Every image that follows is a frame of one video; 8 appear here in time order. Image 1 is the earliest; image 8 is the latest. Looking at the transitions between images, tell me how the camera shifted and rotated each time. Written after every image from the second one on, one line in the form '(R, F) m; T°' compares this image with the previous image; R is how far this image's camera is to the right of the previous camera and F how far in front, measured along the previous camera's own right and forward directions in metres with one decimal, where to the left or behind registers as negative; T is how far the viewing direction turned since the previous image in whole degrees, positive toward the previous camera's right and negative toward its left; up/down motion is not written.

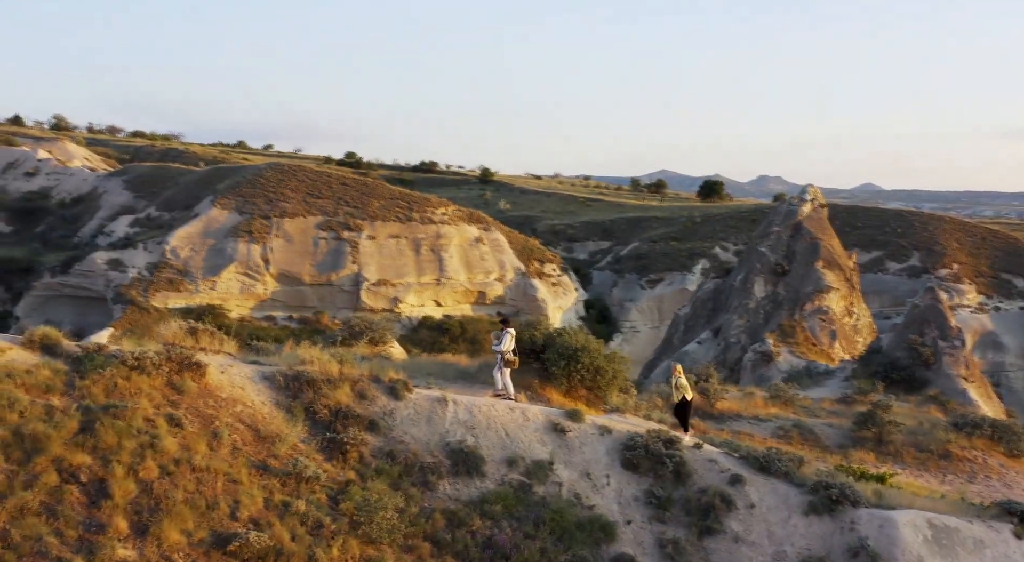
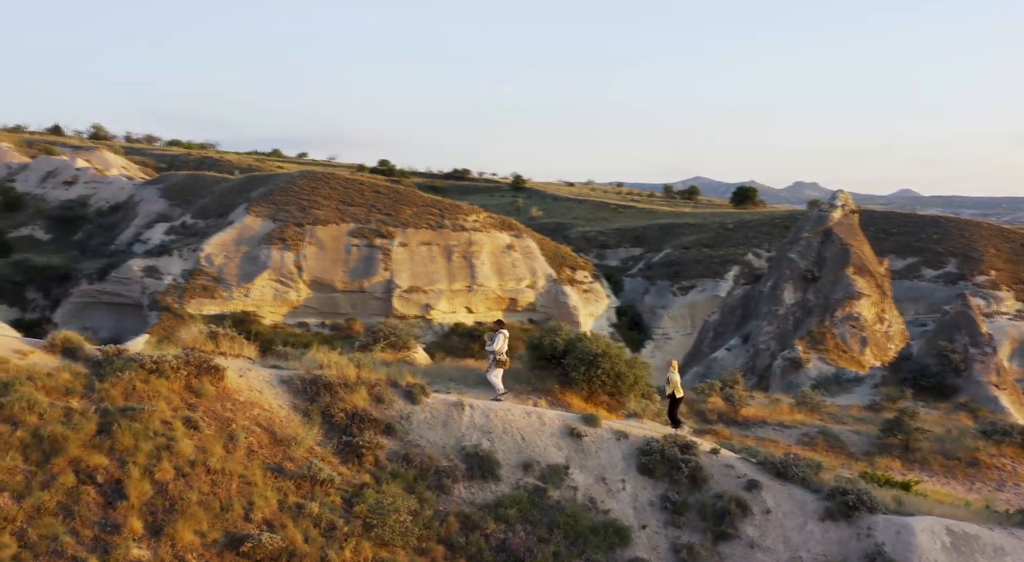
(+0.4, -0.1) m; -2°
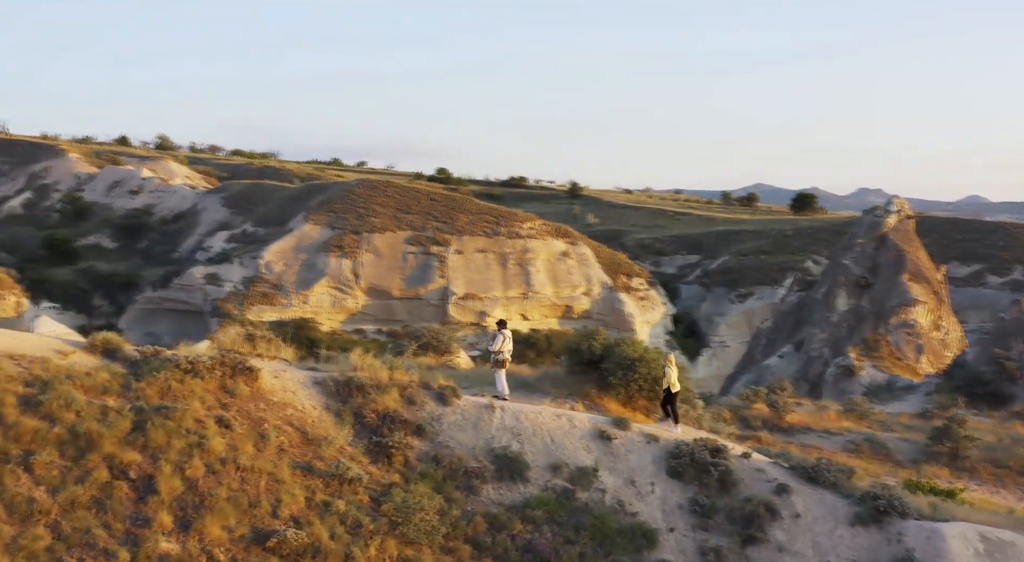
(+0.7, -0.2) m; -3°
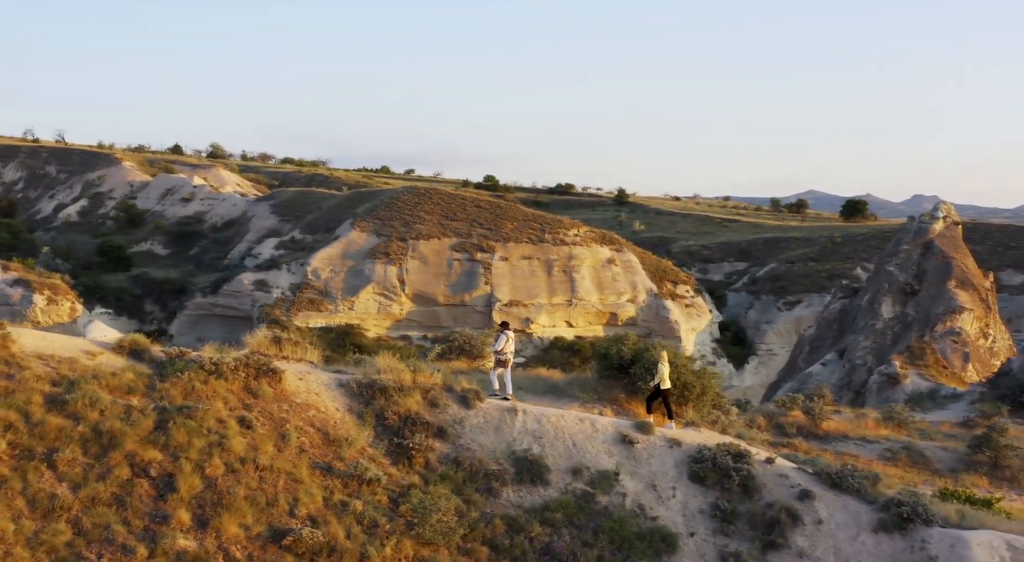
(+0.7, -0.1) m; -3°
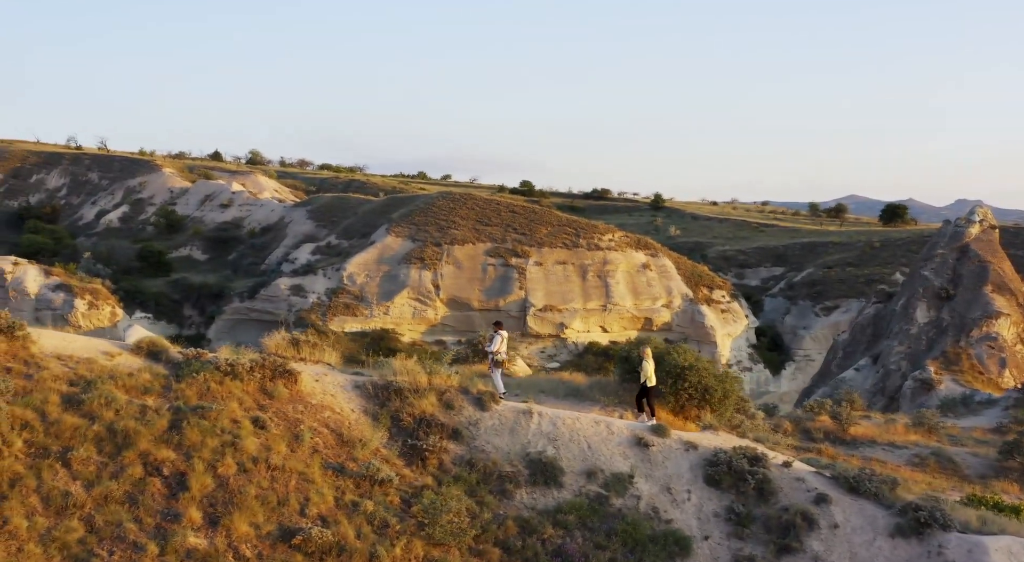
(+0.6, 0.0) m; -2°
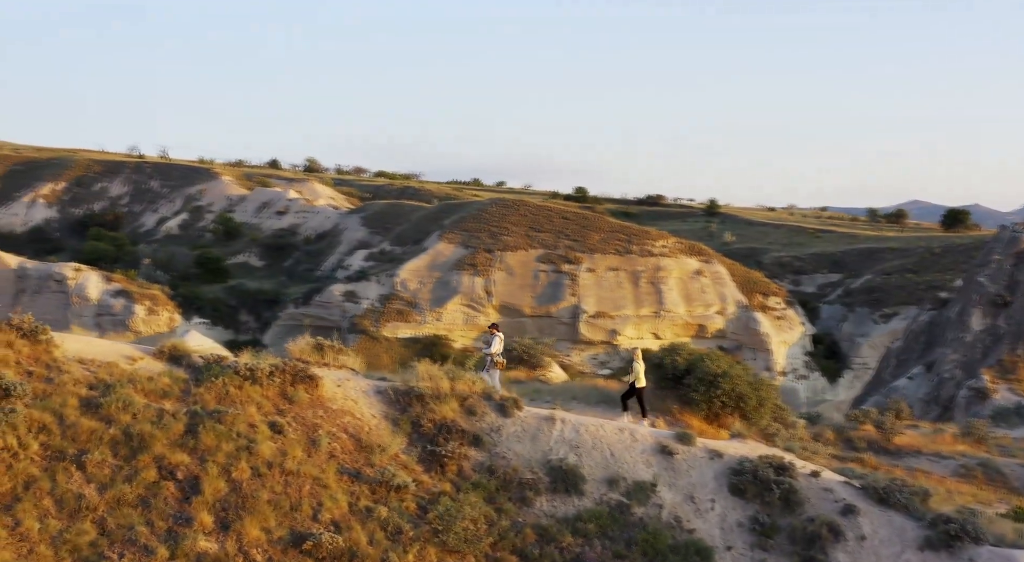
(+0.8, +0.2) m; -3°
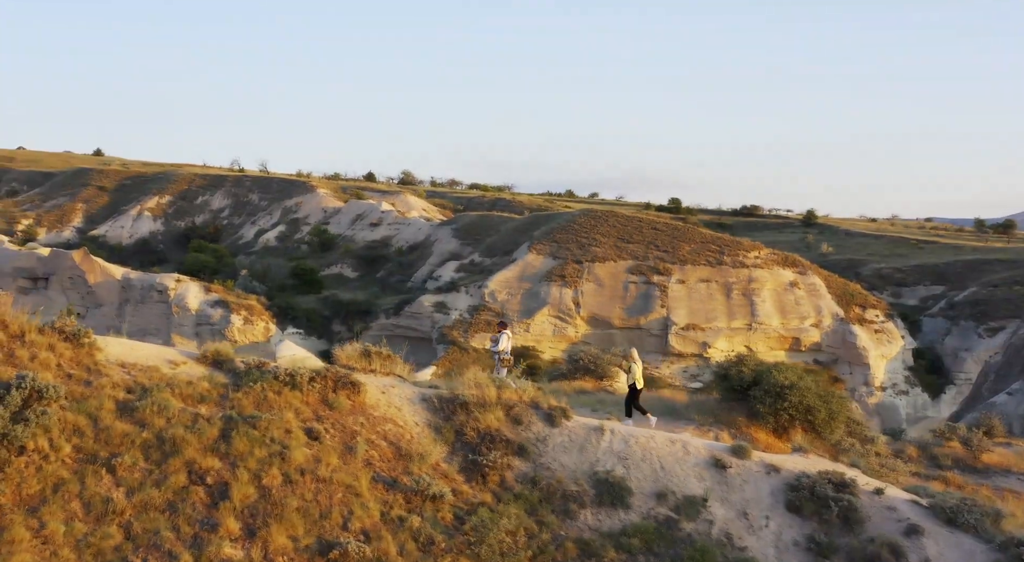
(+1.2, +0.7) m; -5°
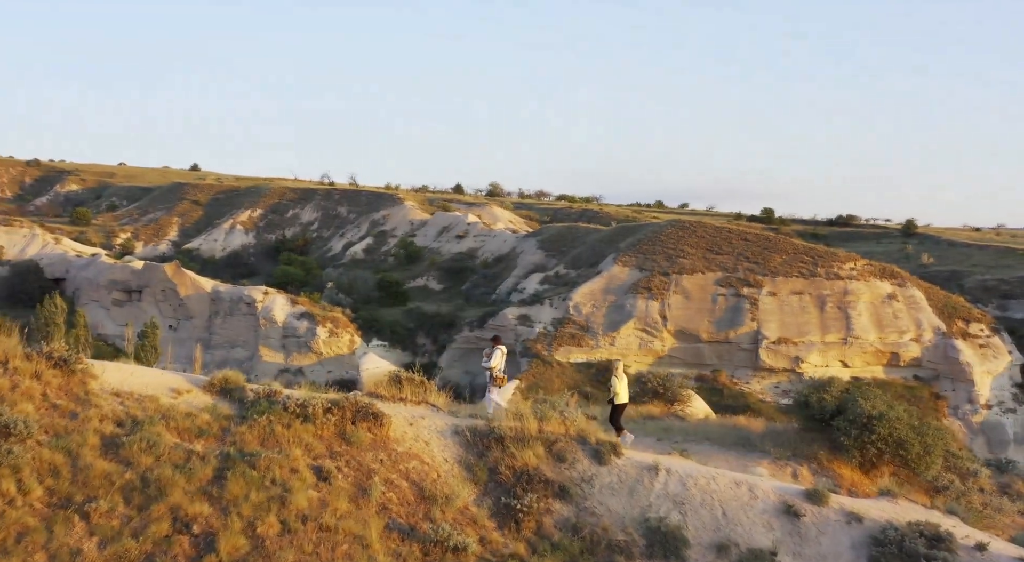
(+1.1, +2.8) m; -5°
